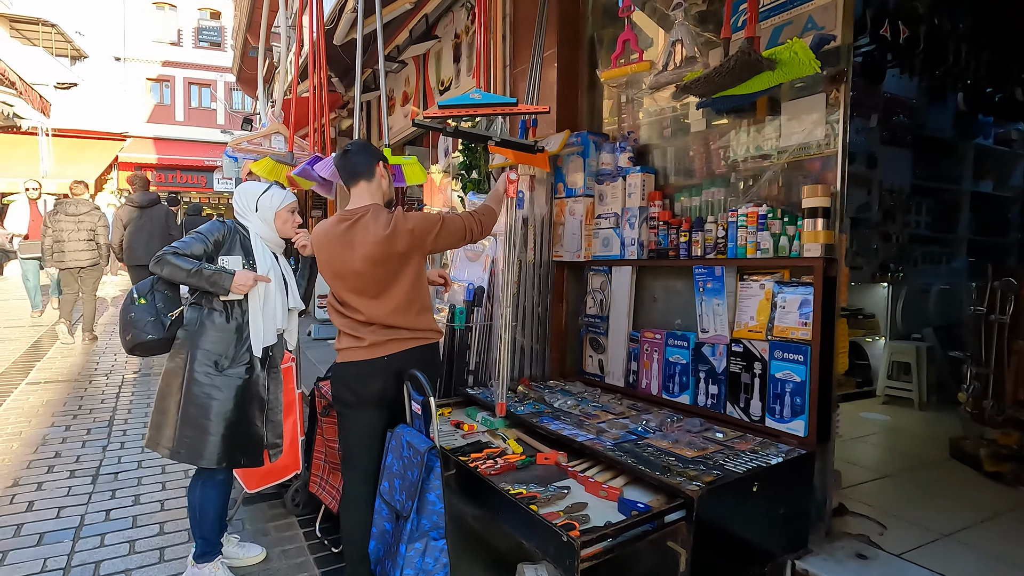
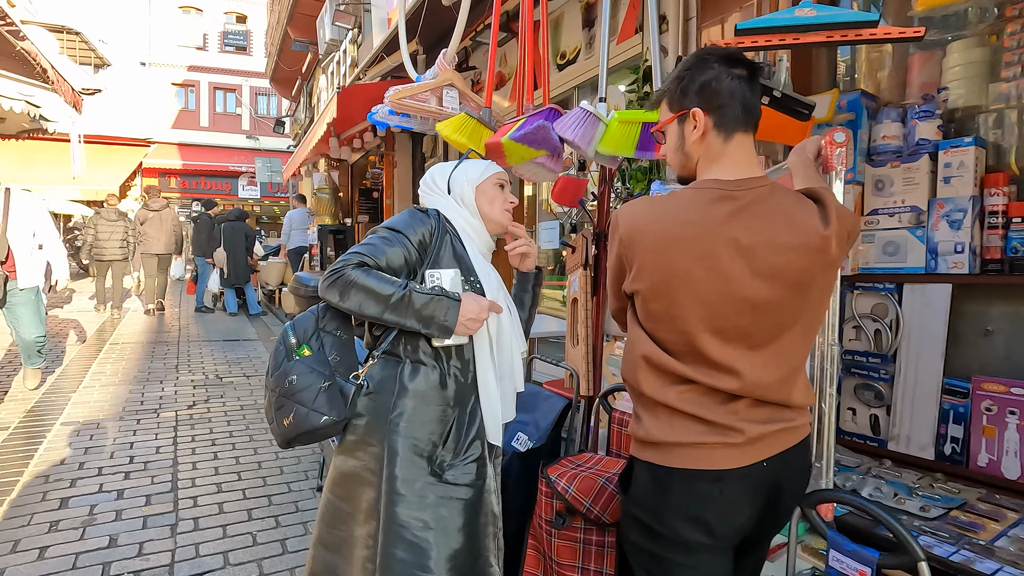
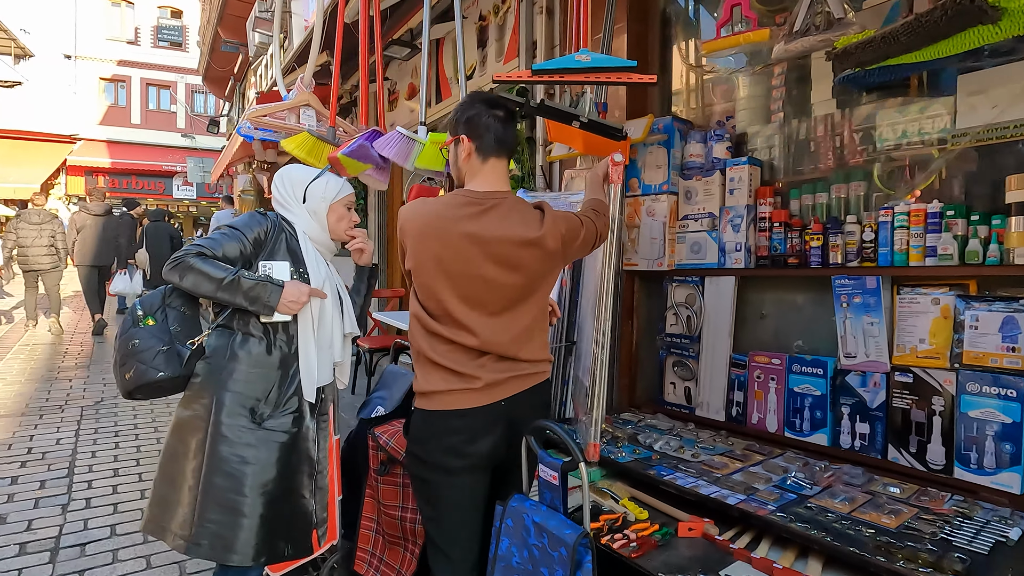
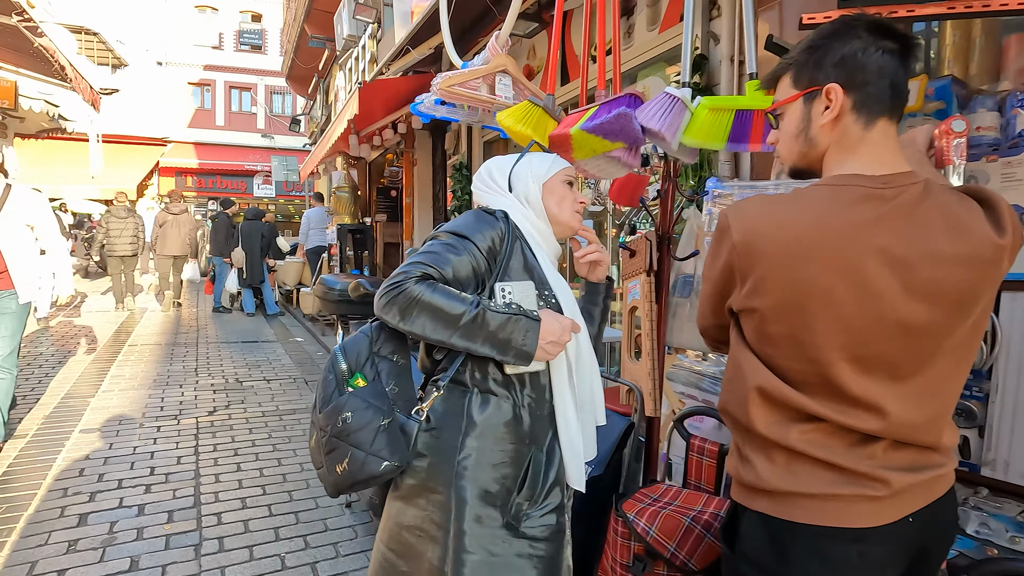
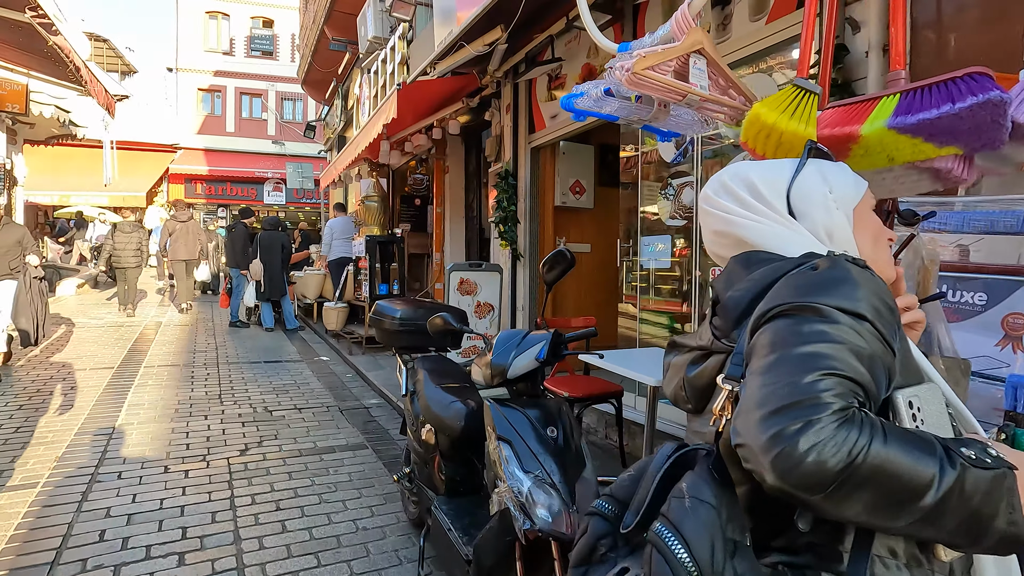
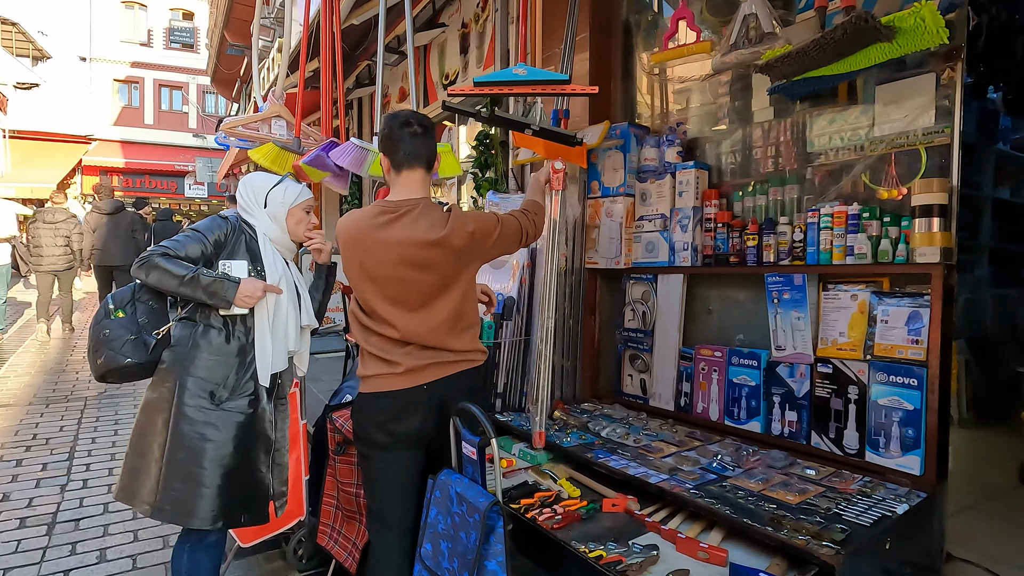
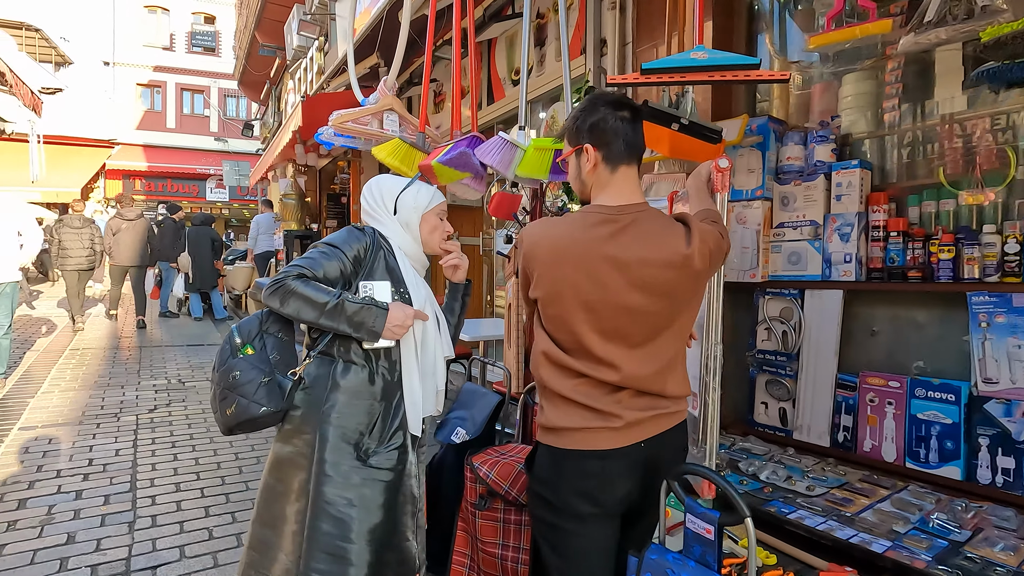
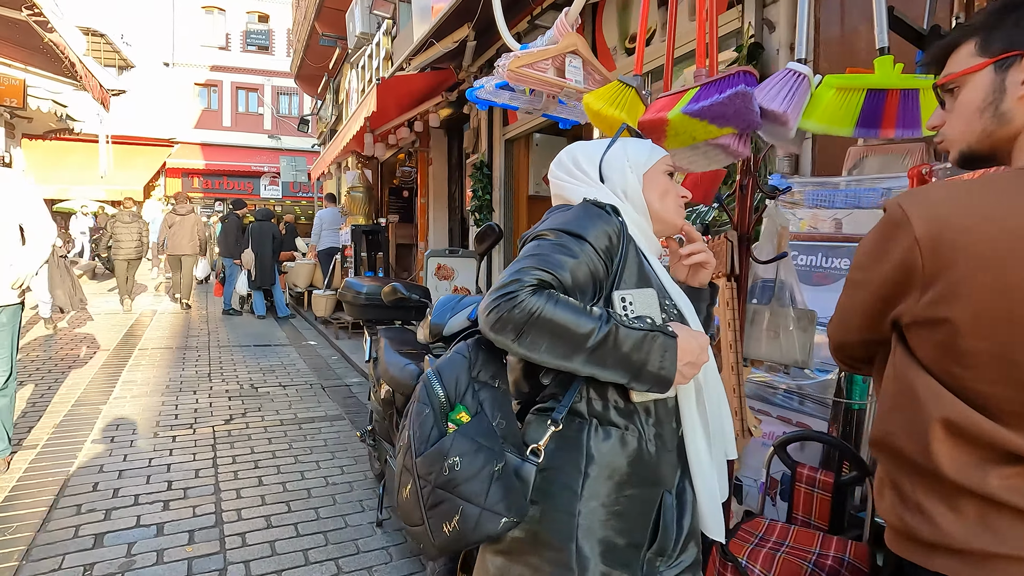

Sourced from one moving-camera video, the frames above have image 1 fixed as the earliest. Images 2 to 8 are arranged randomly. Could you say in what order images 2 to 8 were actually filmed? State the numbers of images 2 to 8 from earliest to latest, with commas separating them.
6, 3, 7, 2, 4, 8, 5
